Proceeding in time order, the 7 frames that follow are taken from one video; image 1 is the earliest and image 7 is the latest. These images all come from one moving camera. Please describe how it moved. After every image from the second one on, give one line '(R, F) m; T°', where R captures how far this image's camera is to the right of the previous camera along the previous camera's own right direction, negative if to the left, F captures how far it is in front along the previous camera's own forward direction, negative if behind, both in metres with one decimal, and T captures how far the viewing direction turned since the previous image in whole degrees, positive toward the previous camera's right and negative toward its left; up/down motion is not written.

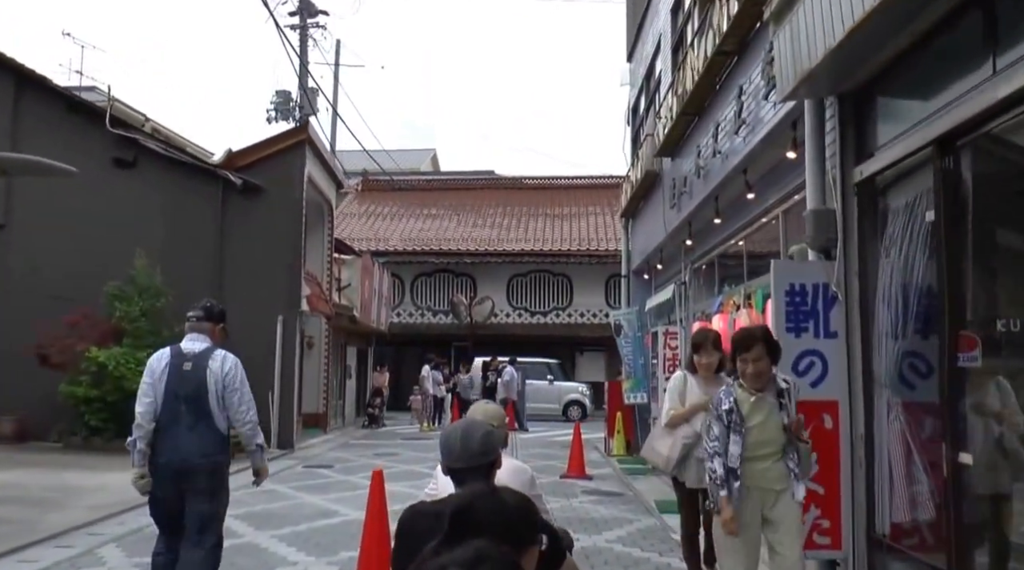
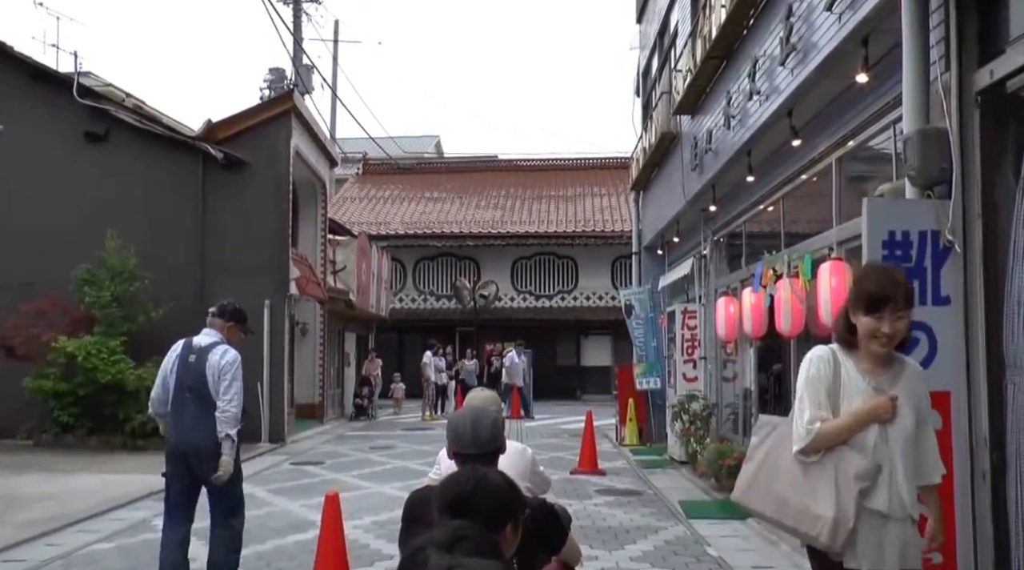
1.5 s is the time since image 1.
(0.0, +1.4) m; 0°
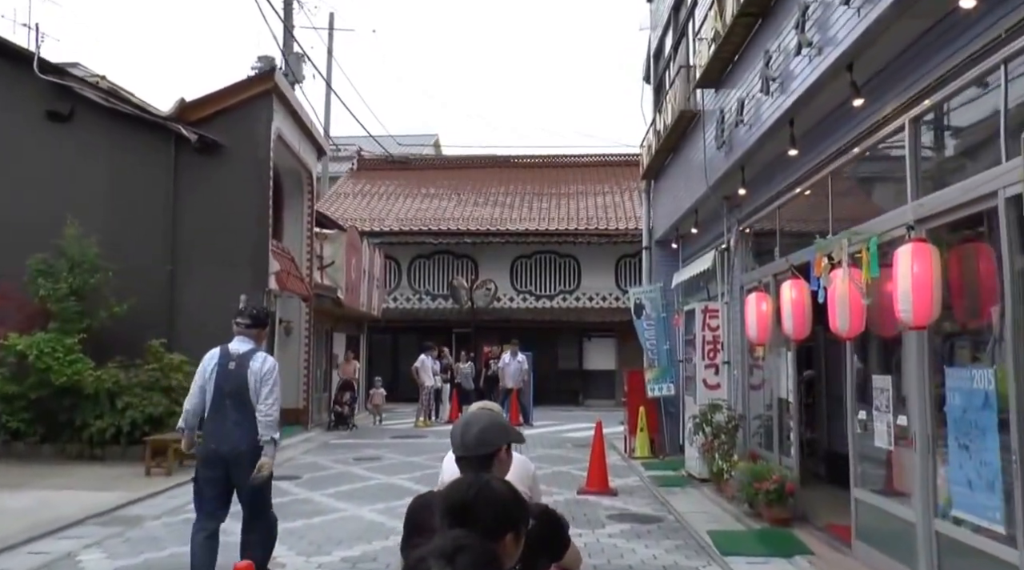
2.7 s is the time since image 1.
(0.0, +1.5) m; 0°
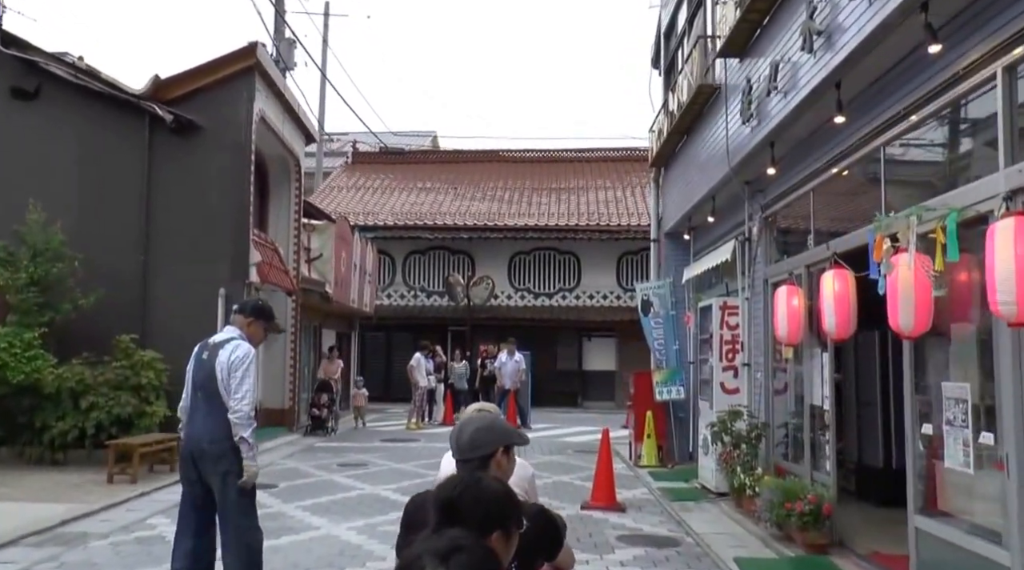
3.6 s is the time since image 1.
(0.0, +1.1) m; 0°
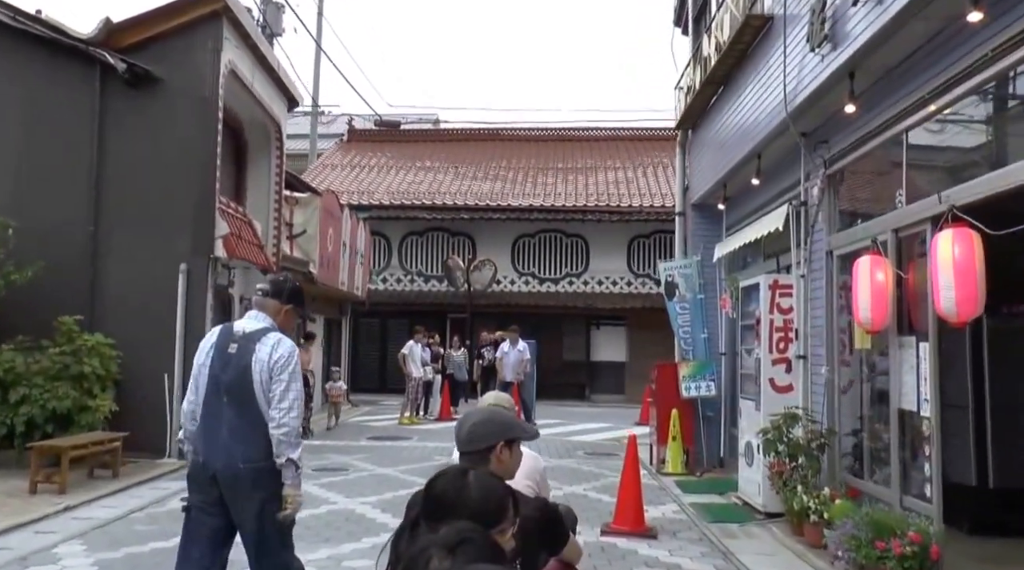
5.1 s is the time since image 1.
(0.0, +2.0) m; 0°
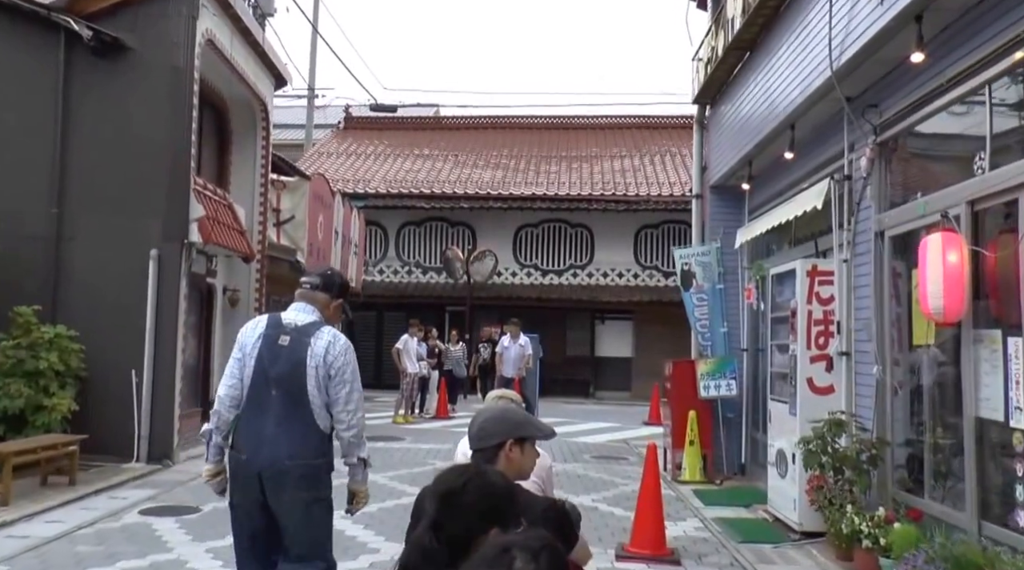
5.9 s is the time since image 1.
(0.0, +1.1) m; 0°
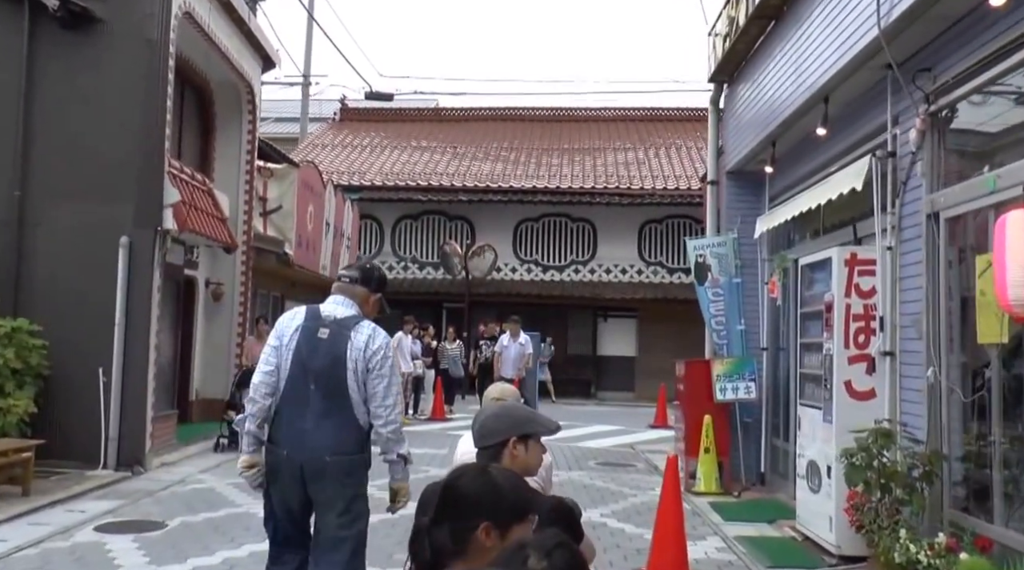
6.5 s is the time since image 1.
(0.0, +0.9) m; 0°
